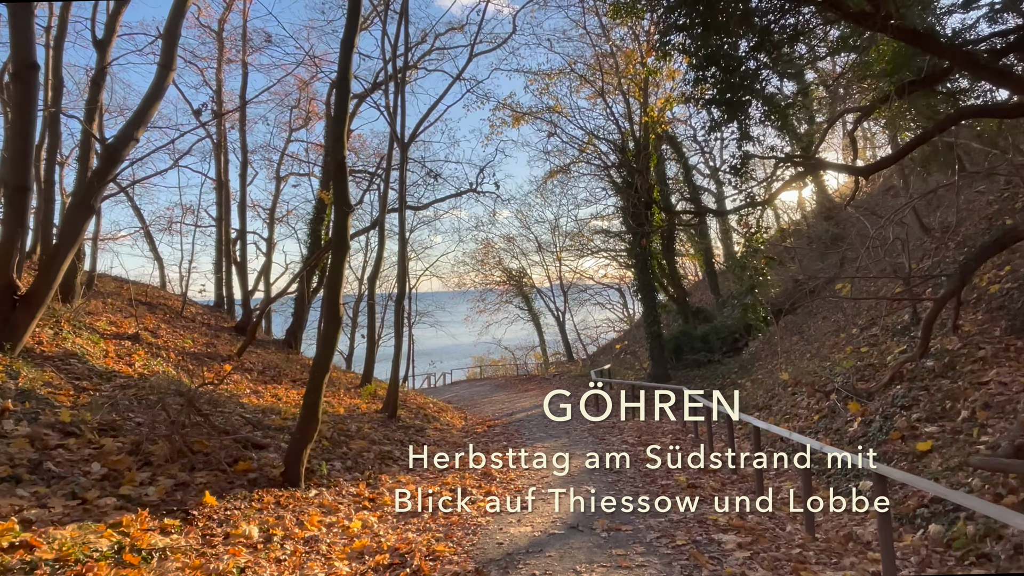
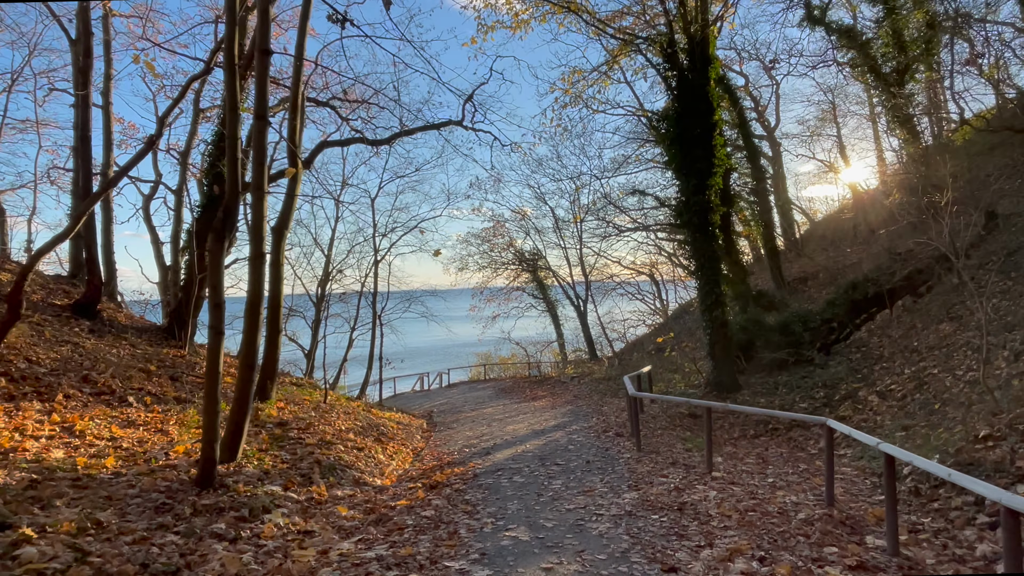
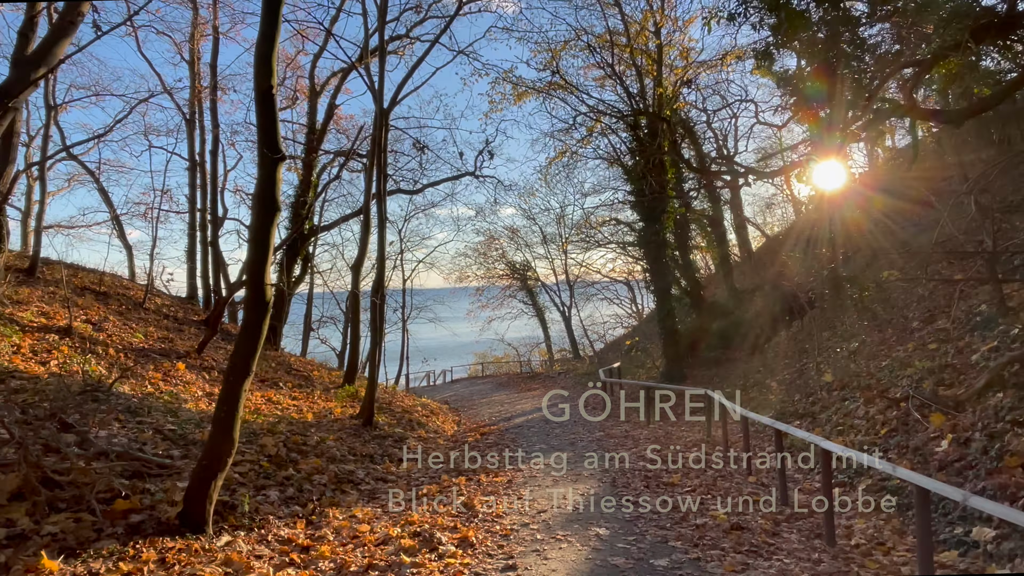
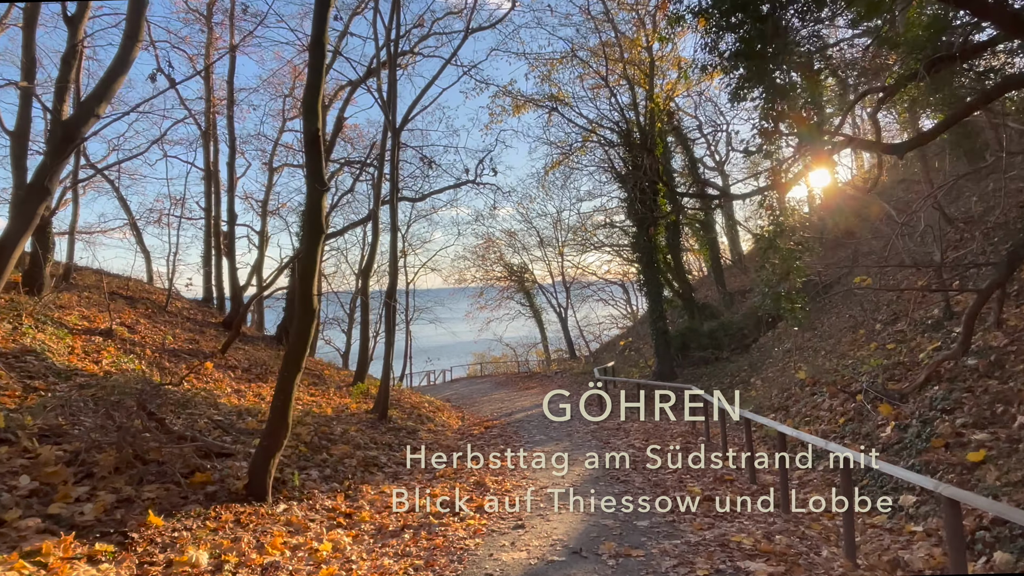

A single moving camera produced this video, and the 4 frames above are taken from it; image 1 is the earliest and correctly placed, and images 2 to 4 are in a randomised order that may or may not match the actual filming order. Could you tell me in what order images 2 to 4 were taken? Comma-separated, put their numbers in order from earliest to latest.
4, 3, 2
